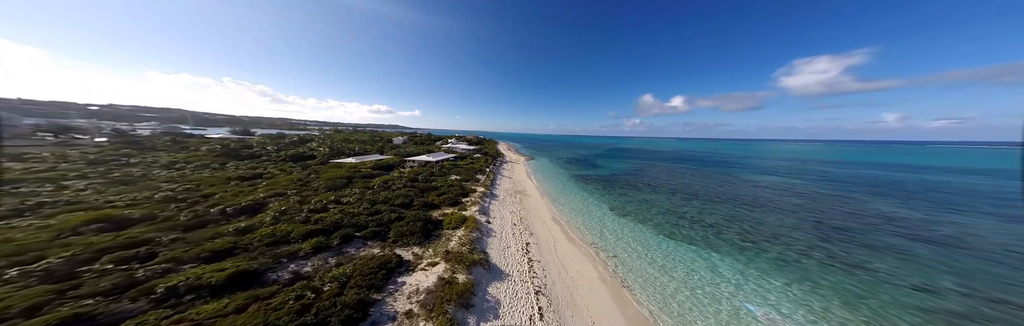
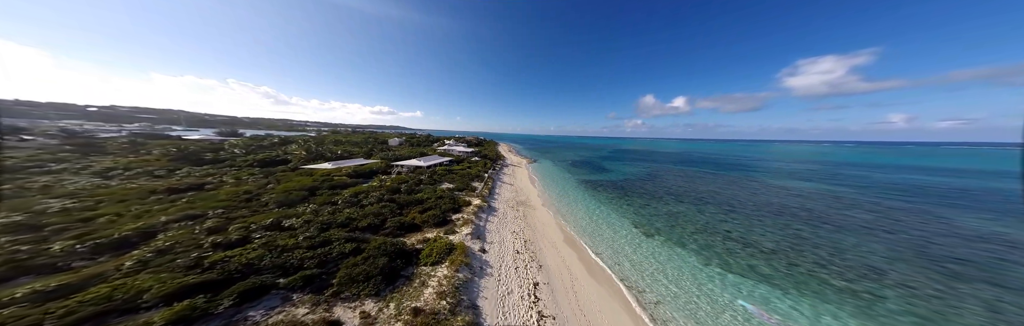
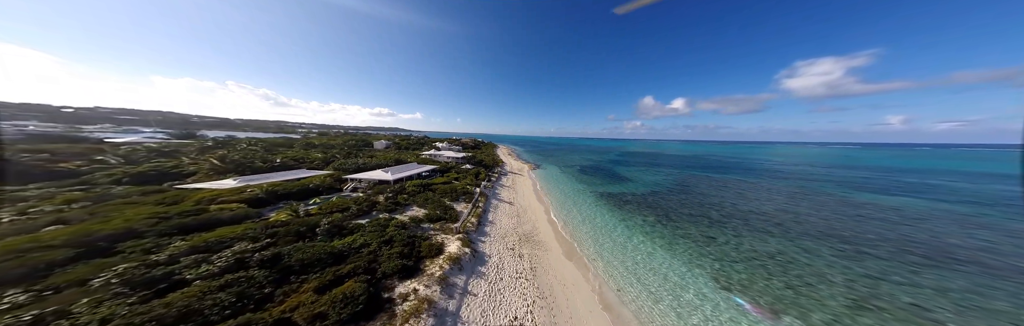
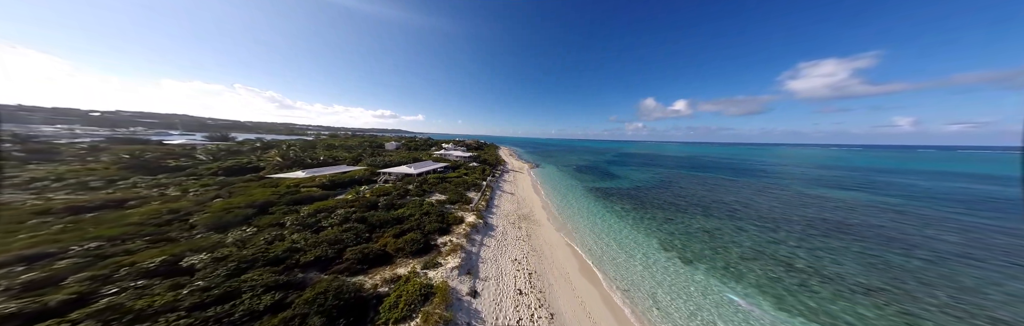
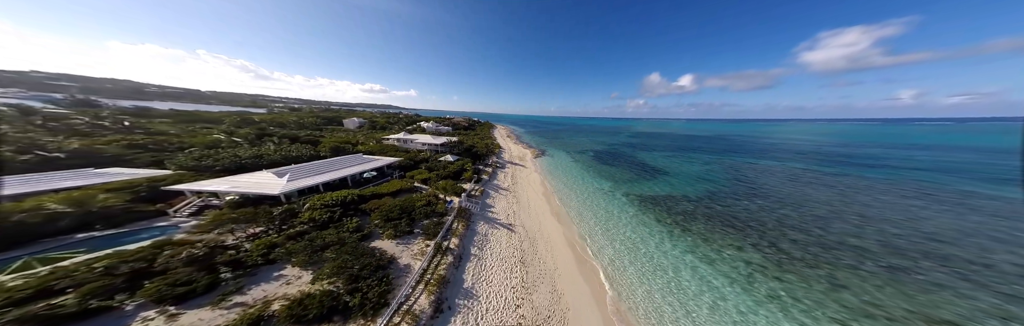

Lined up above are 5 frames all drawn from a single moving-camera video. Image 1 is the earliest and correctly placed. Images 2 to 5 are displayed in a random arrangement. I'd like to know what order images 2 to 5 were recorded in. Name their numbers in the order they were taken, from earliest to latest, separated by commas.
2, 4, 3, 5
